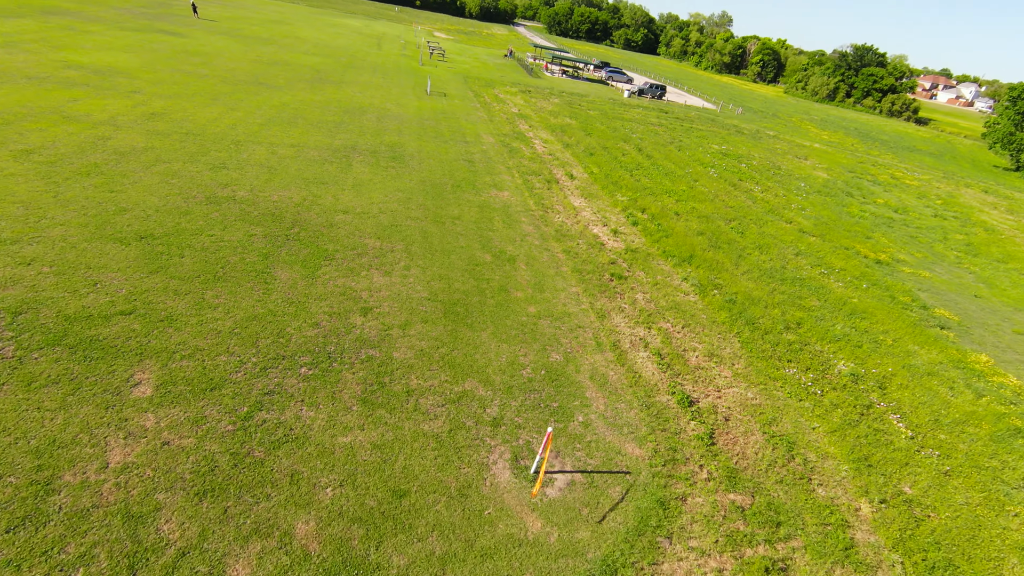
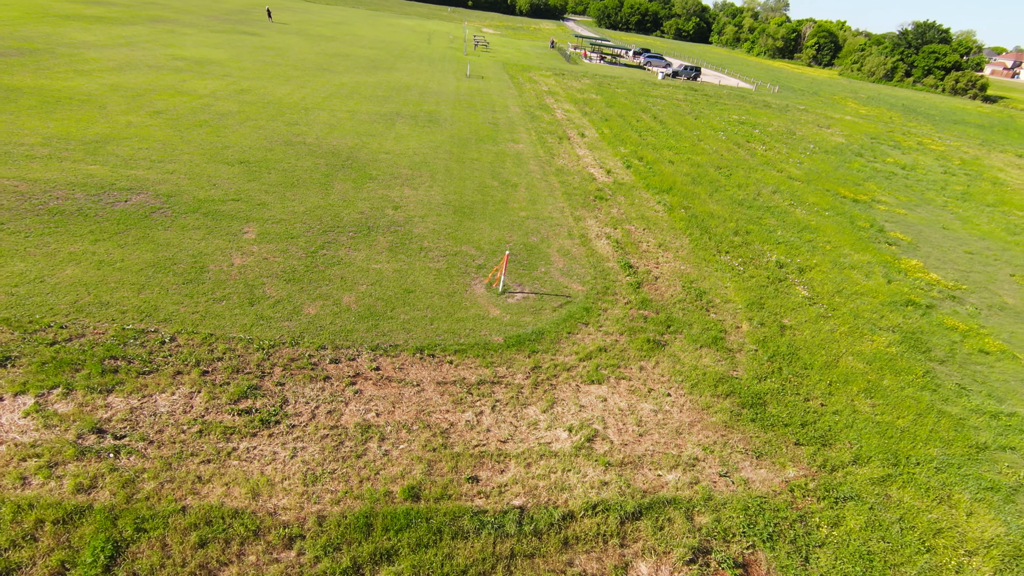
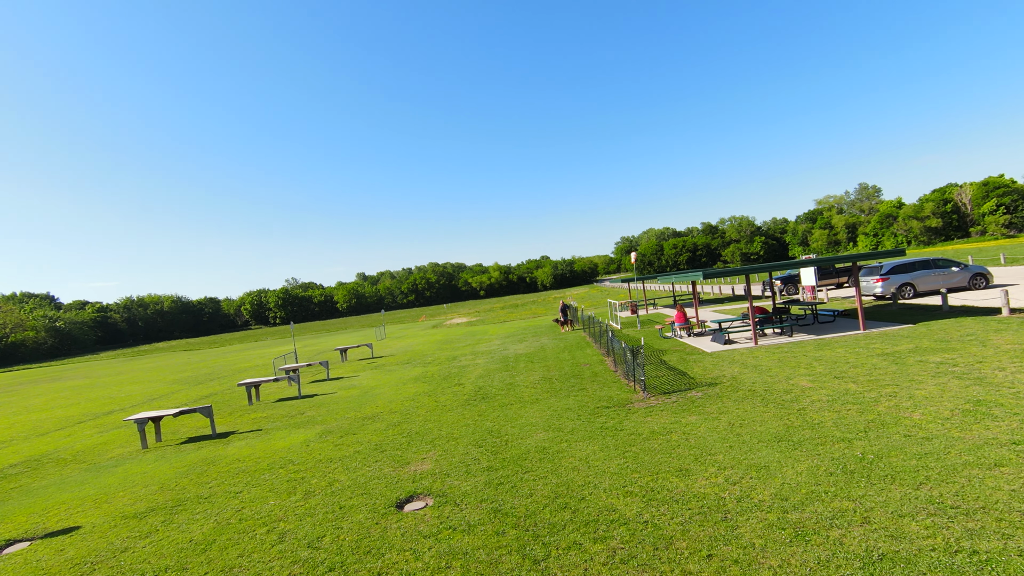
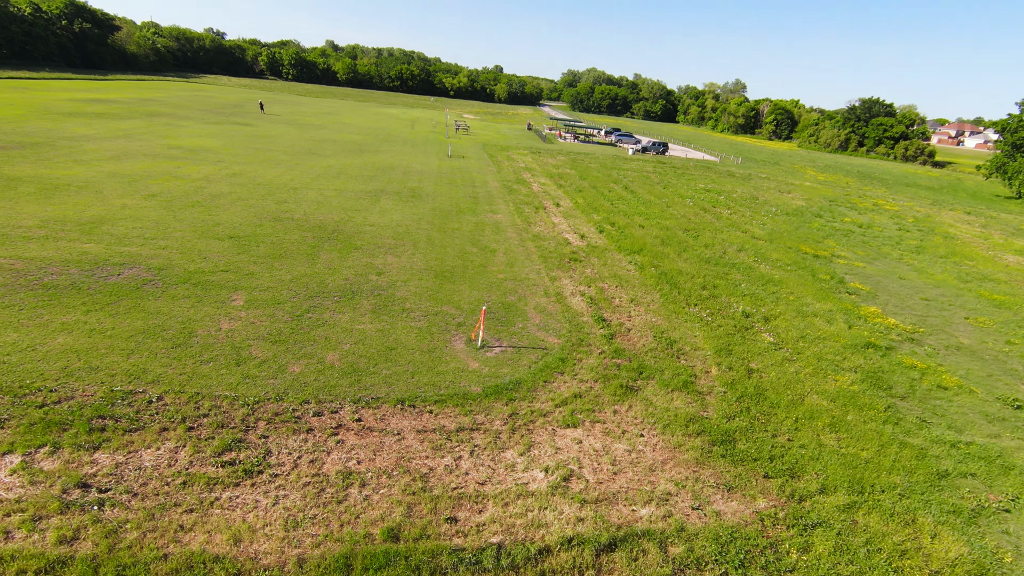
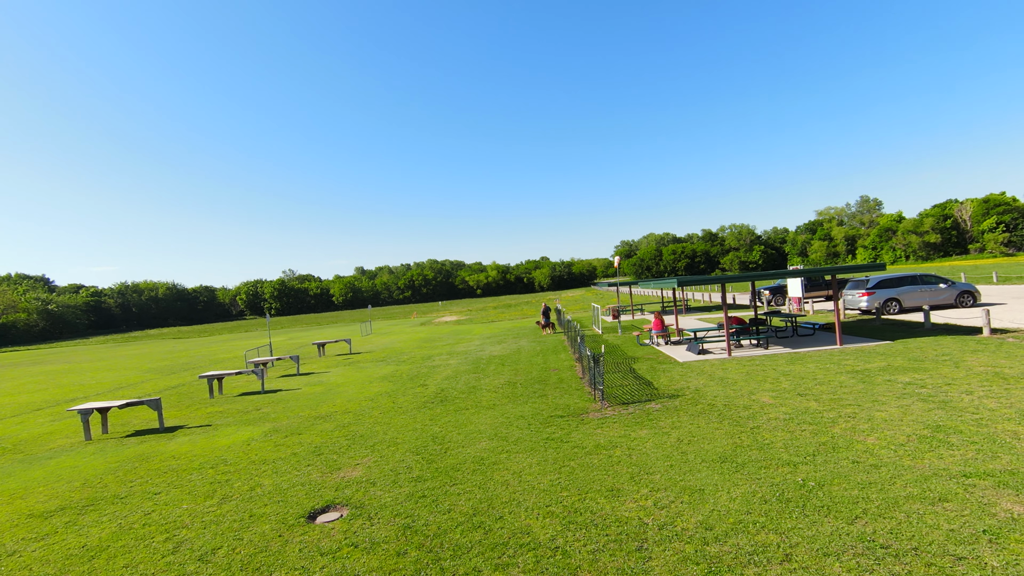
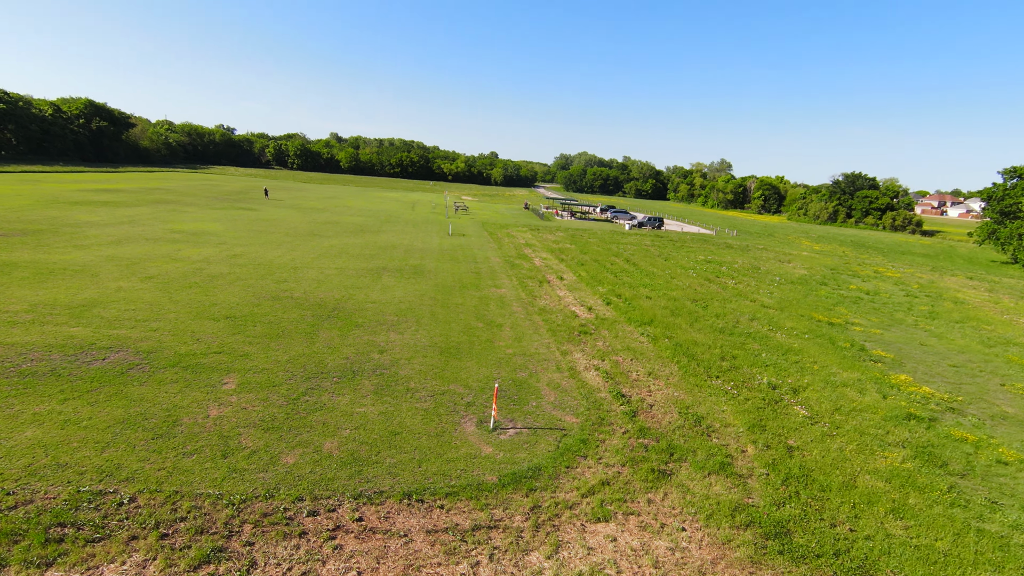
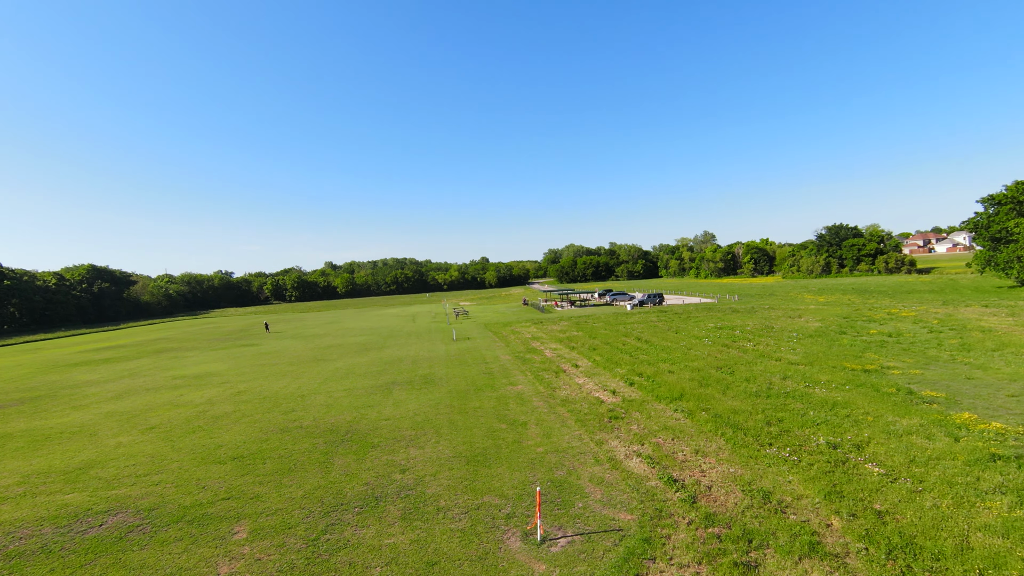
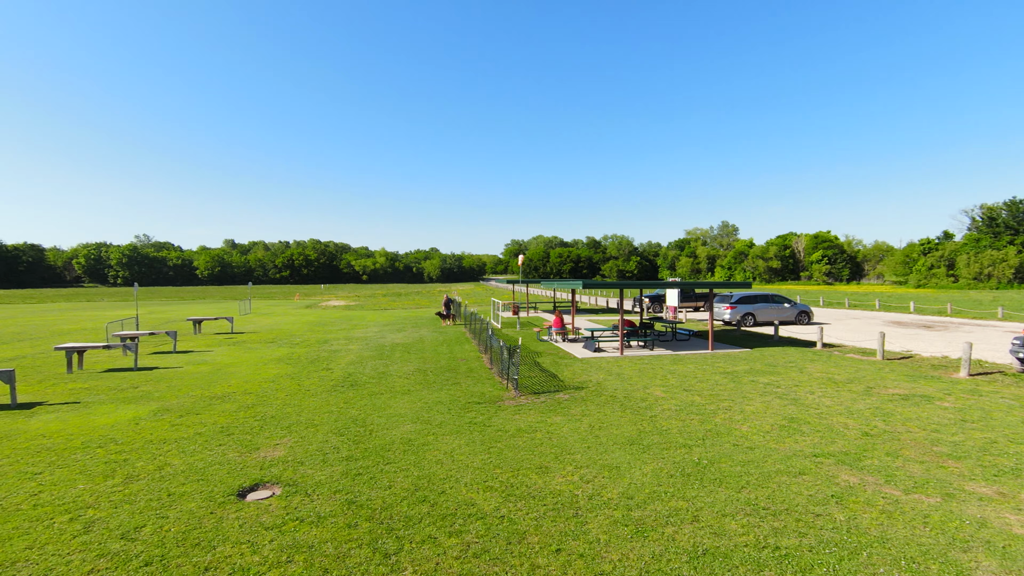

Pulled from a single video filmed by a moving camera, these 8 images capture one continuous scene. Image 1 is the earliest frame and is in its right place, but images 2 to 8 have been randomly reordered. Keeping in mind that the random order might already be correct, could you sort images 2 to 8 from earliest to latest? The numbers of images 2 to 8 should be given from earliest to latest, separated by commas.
2, 4, 6, 7, 8, 3, 5
